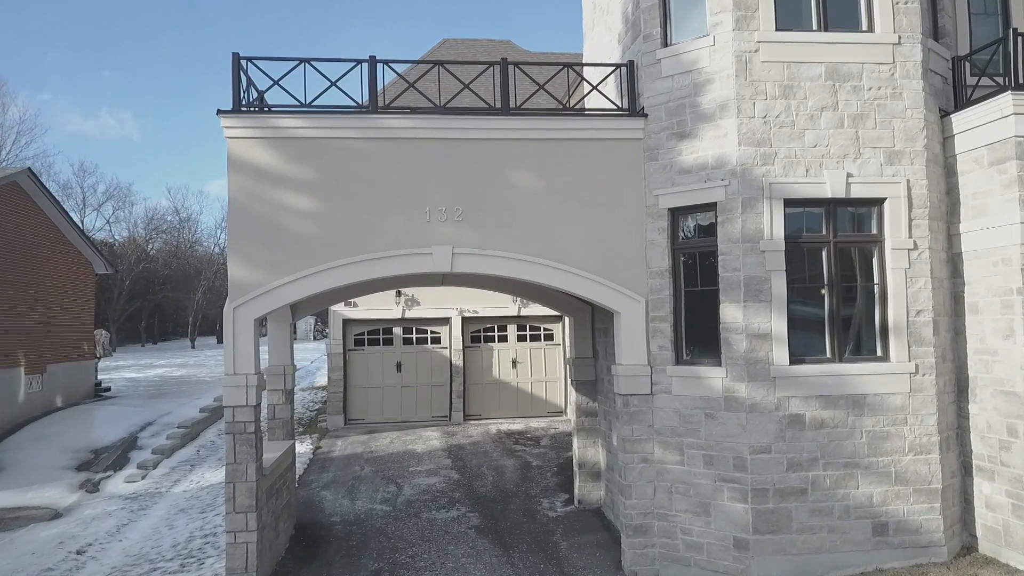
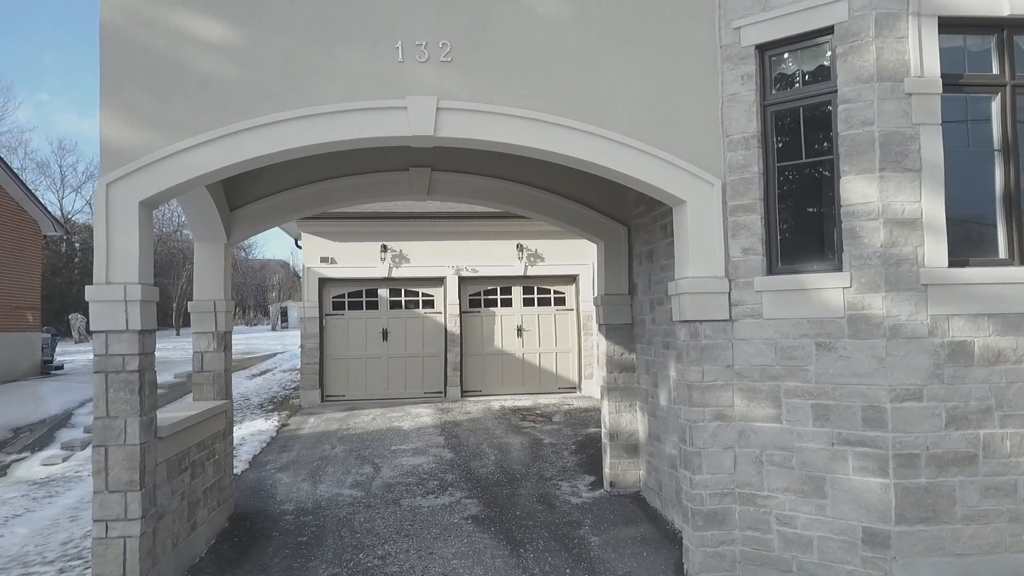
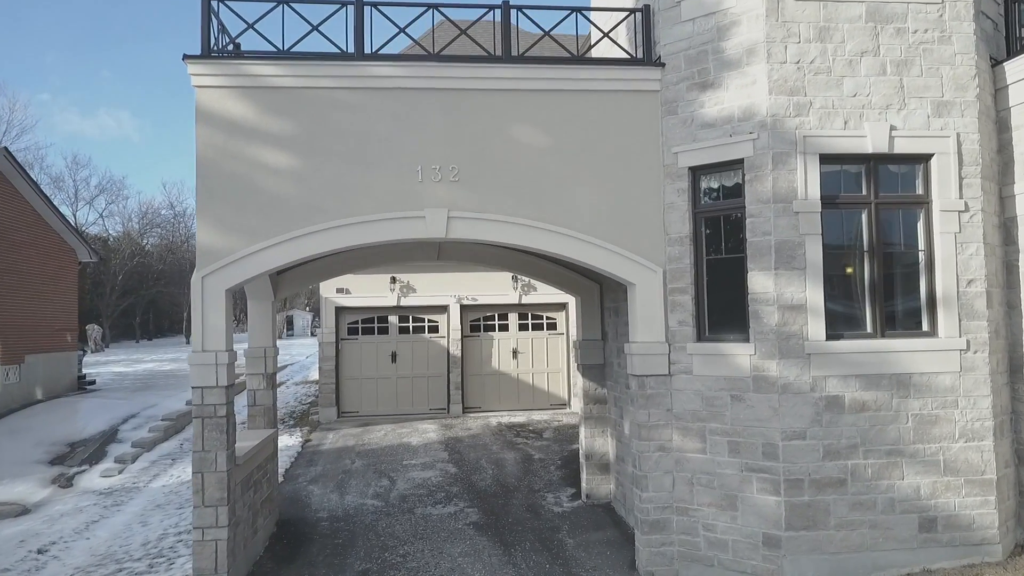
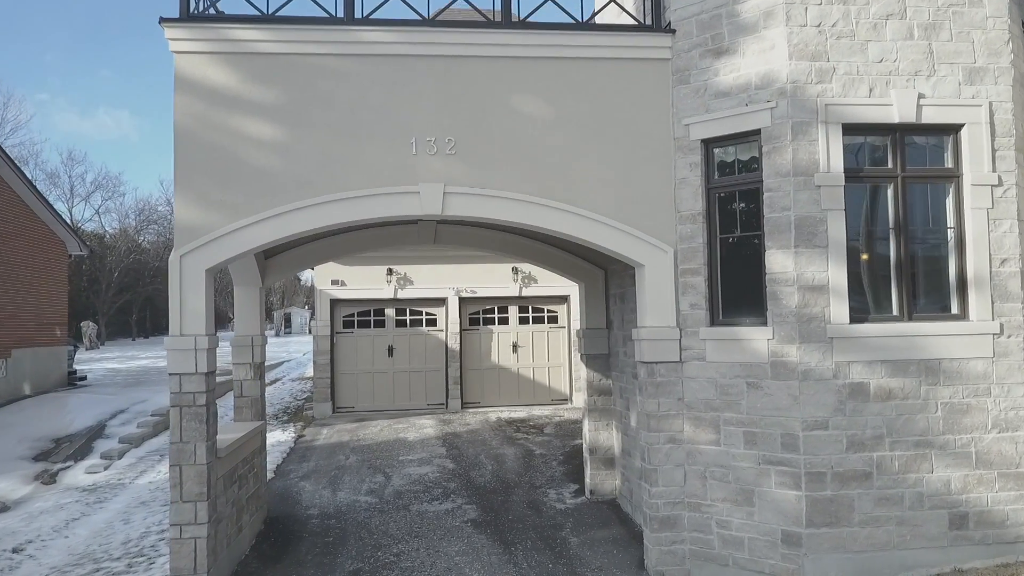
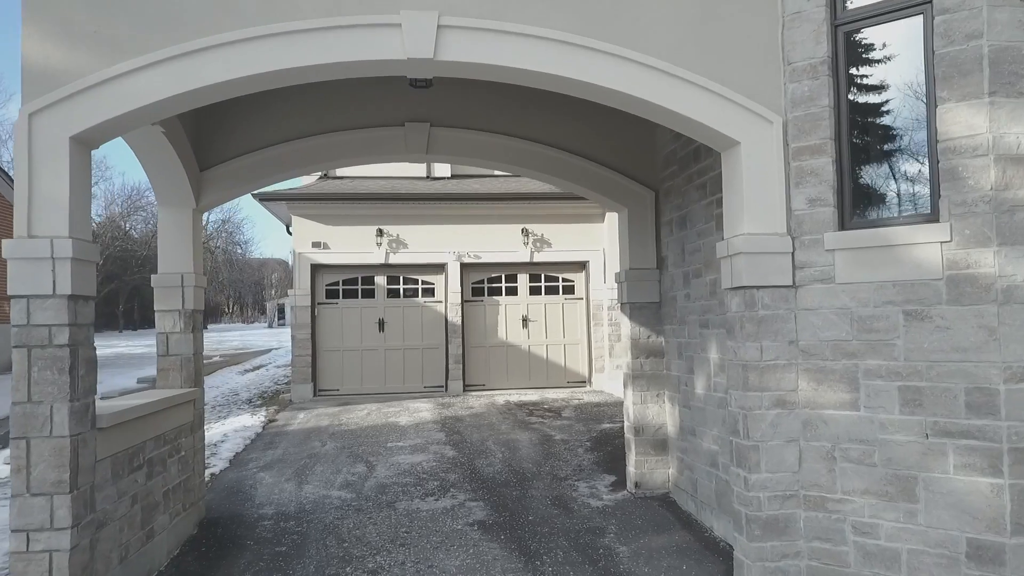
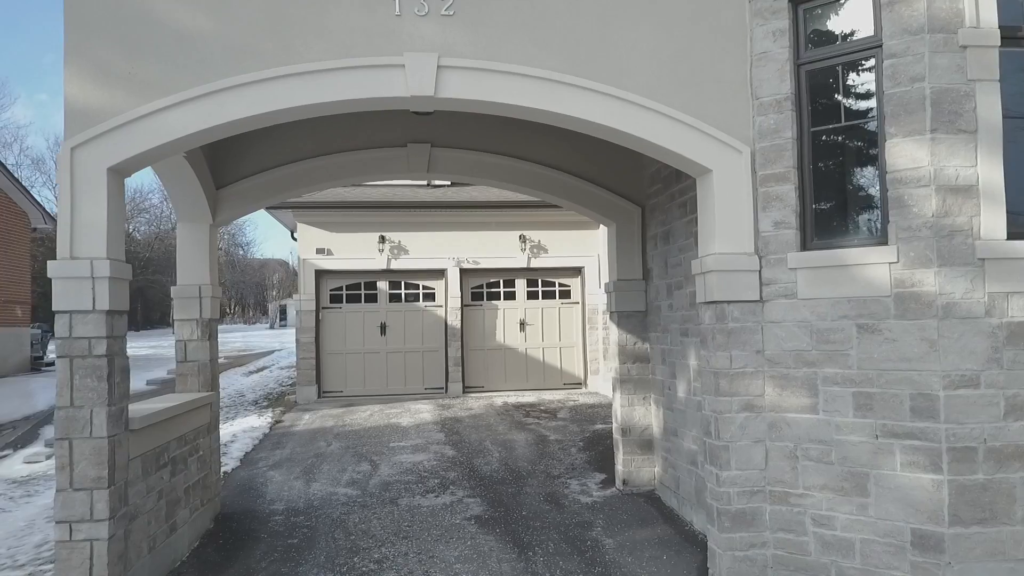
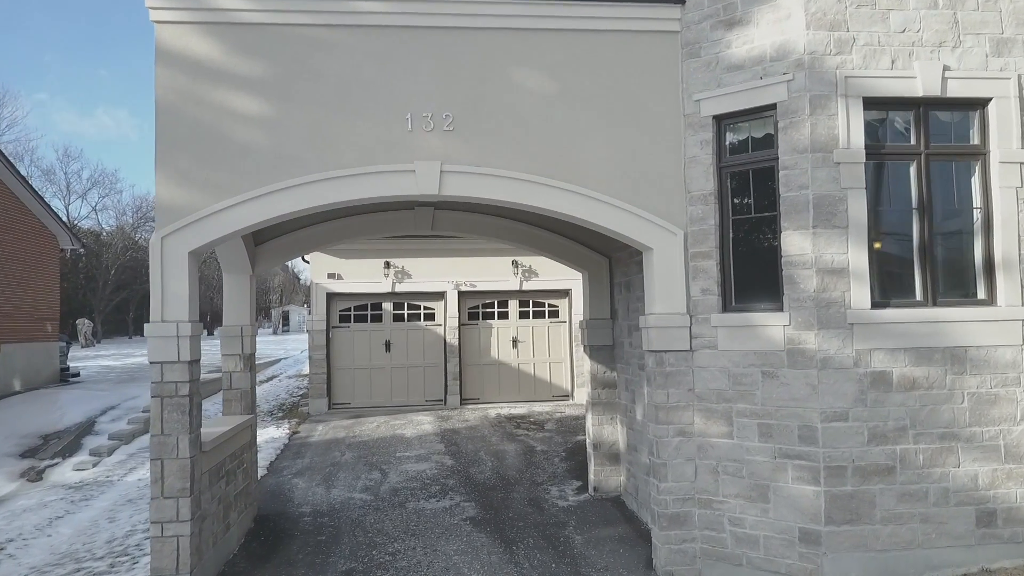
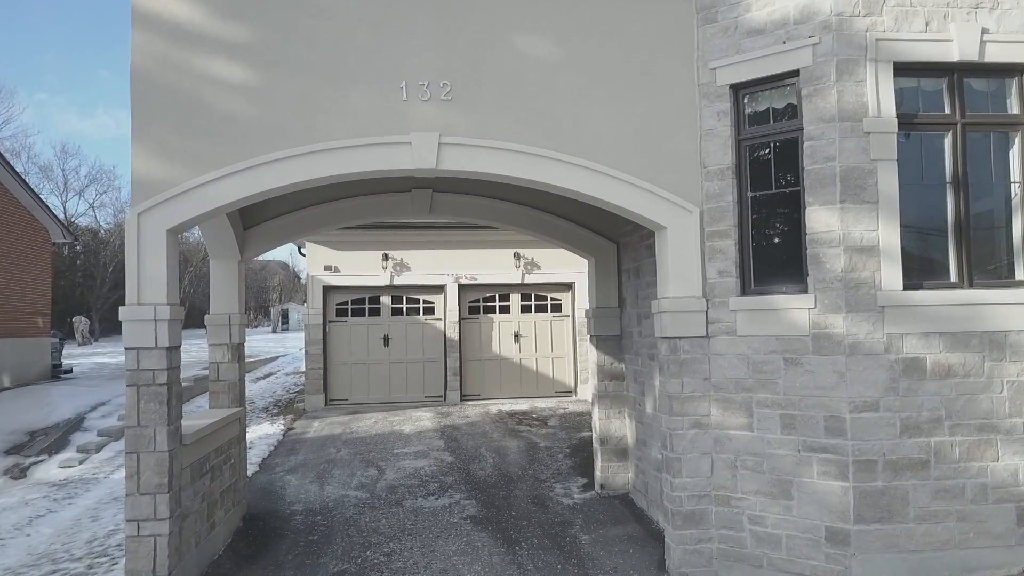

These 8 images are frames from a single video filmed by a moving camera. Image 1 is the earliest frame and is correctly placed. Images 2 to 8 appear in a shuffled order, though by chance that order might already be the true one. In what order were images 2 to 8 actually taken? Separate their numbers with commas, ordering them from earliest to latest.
3, 4, 7, 8, 2, 6, 5
